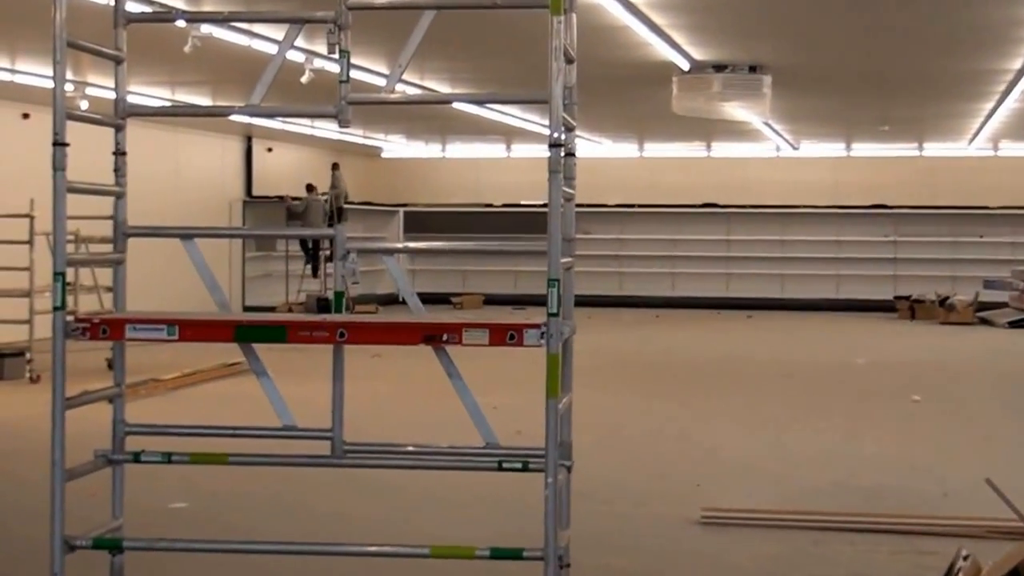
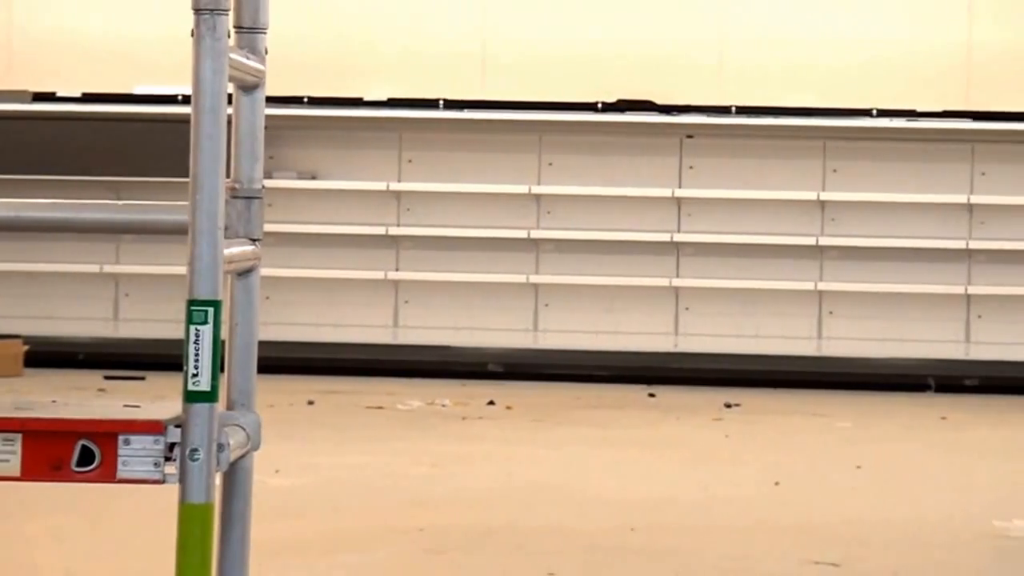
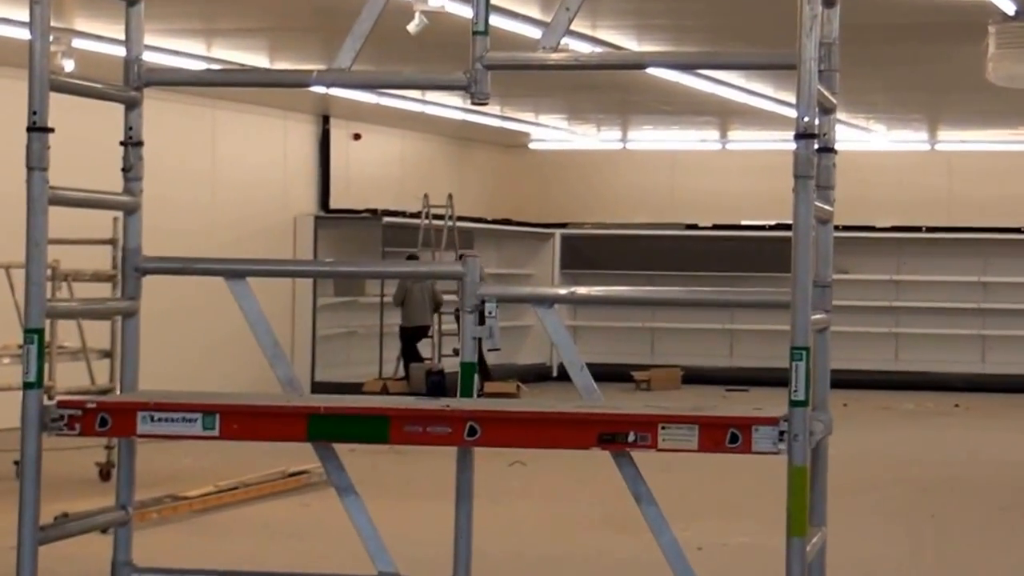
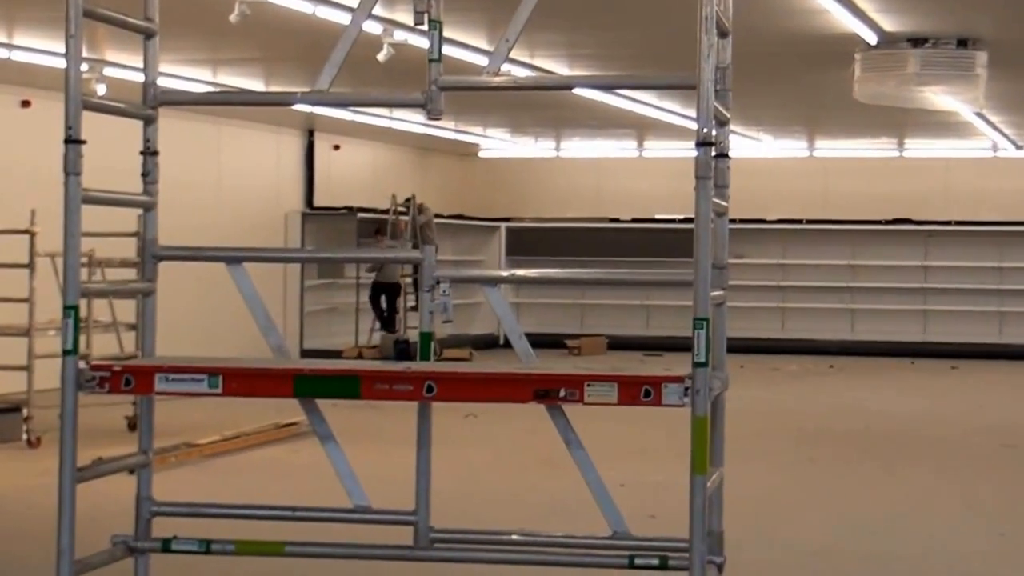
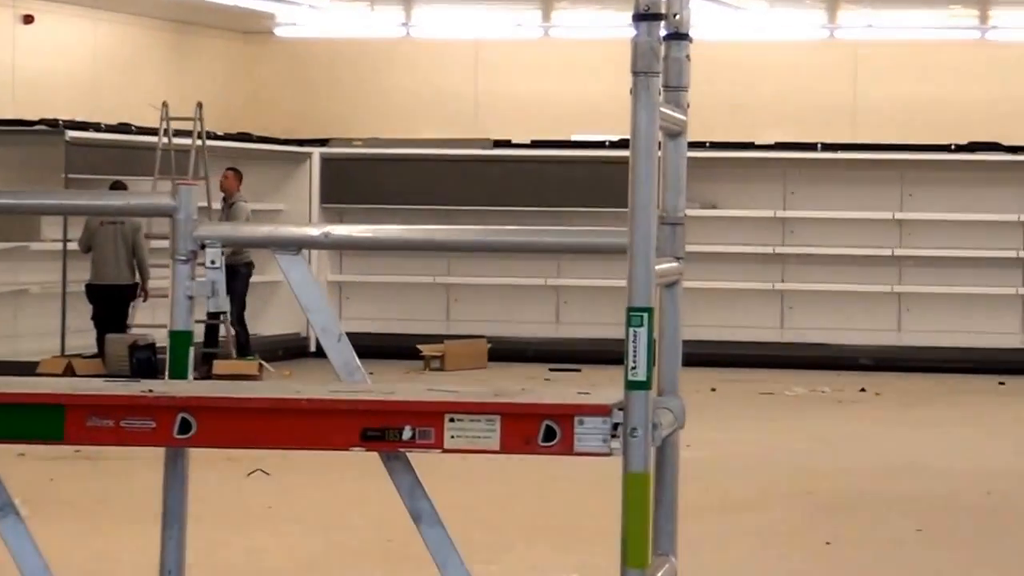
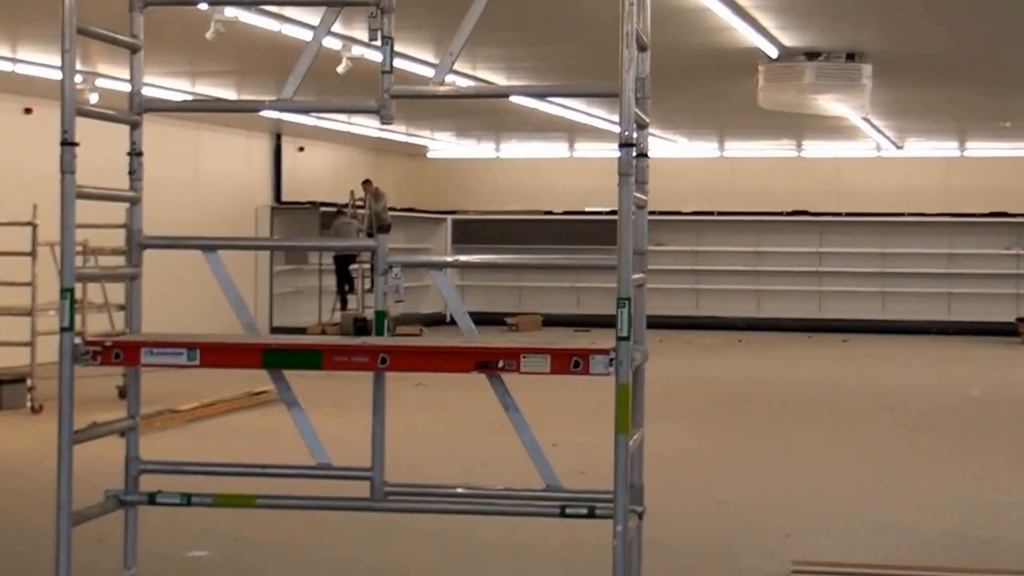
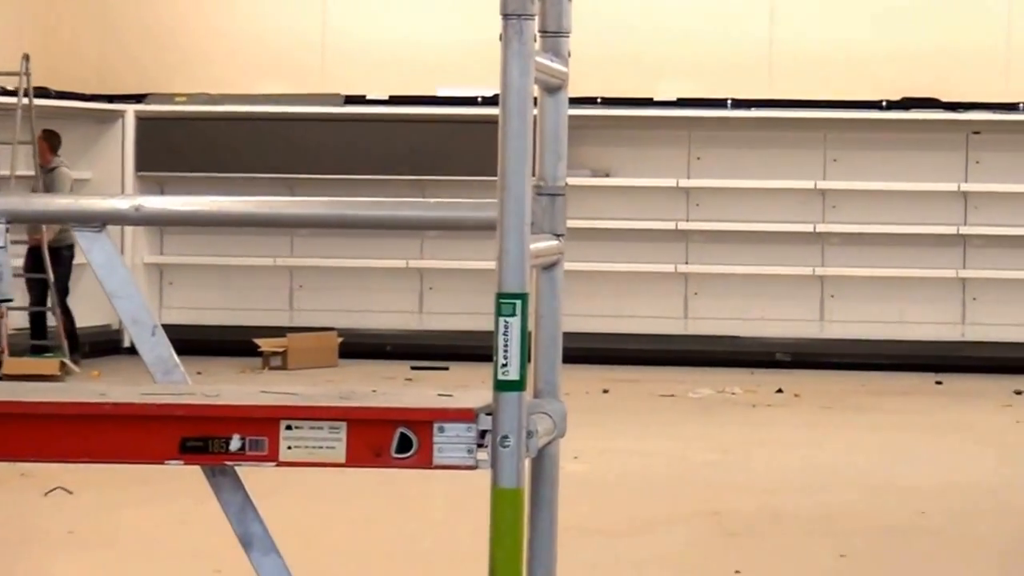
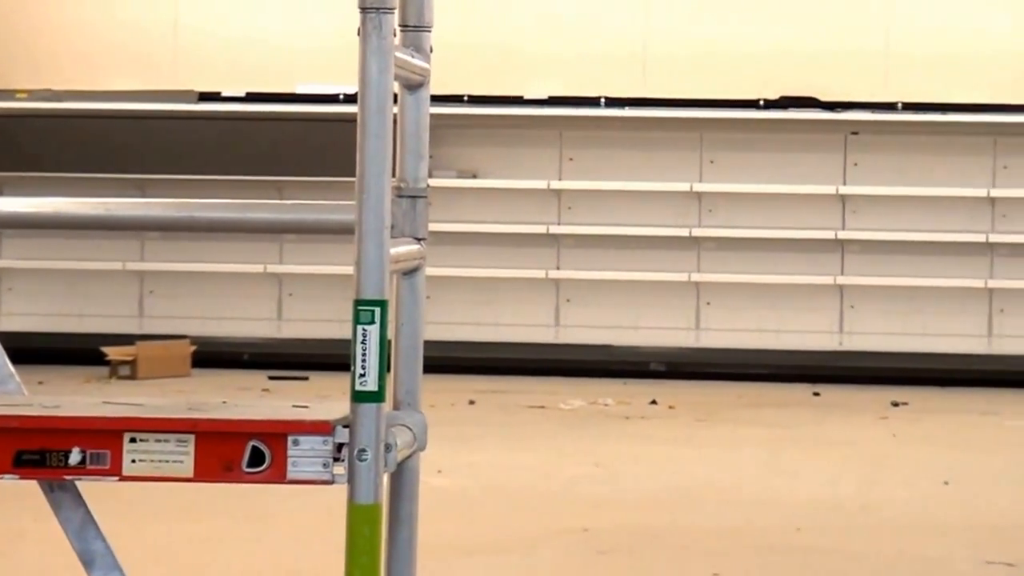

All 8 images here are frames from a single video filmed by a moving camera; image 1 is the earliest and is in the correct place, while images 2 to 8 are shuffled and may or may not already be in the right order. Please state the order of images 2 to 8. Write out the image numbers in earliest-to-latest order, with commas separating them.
6, 4, 3, 5, 7, 8, 2
